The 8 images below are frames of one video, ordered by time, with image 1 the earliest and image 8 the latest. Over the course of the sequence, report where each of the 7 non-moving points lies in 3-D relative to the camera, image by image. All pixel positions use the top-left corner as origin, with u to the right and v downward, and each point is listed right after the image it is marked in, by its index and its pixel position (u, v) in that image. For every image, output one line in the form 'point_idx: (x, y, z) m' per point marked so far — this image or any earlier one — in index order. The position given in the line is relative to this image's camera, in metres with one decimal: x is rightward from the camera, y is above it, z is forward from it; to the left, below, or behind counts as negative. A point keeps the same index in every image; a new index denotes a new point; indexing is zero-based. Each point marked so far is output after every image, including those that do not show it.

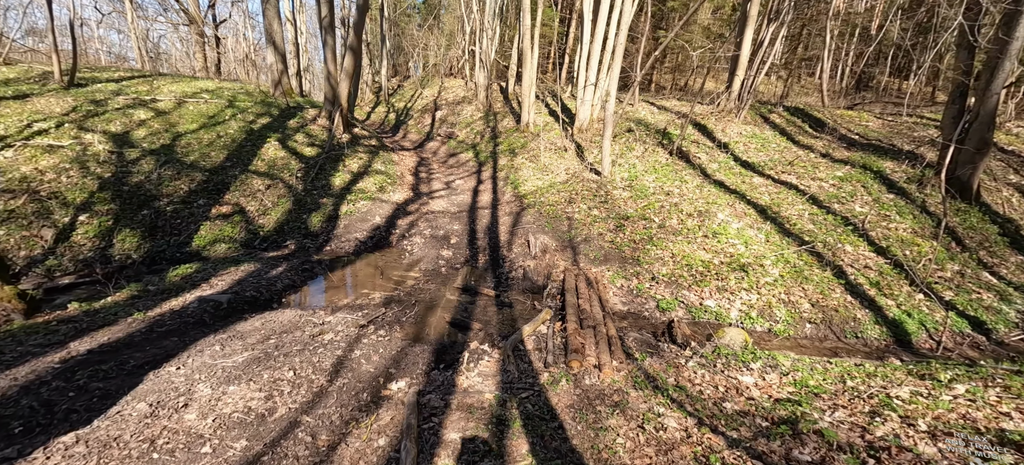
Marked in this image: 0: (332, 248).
0: (-3.4, -0.3, +9.0) m
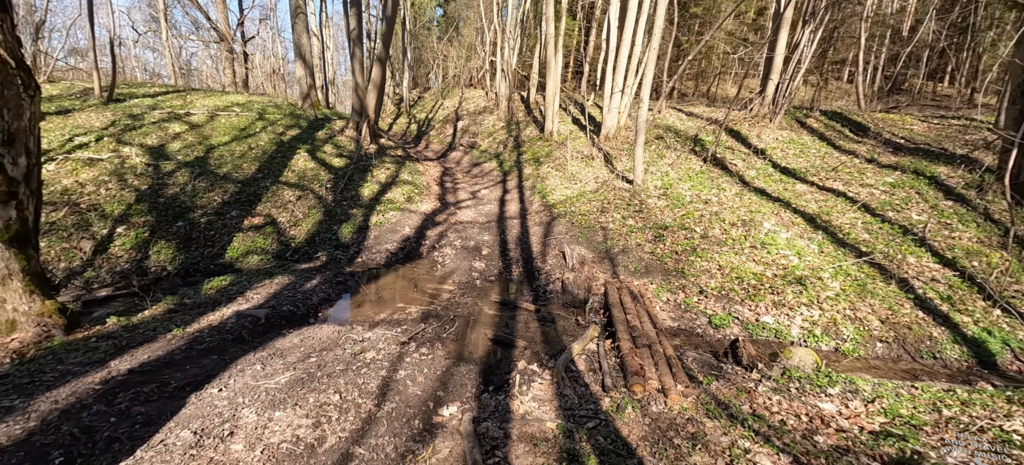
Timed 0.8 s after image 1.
0: (-2.8, -0.5, +9.0) m
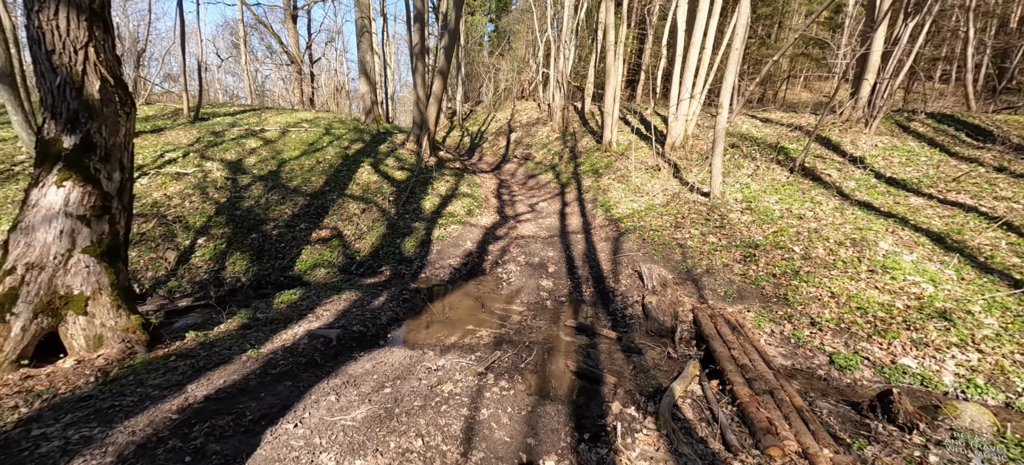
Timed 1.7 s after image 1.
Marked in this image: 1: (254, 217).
0: (-1.6, -0.8, +8.9) m
1: (-5.4, +0.4, +10.0) m
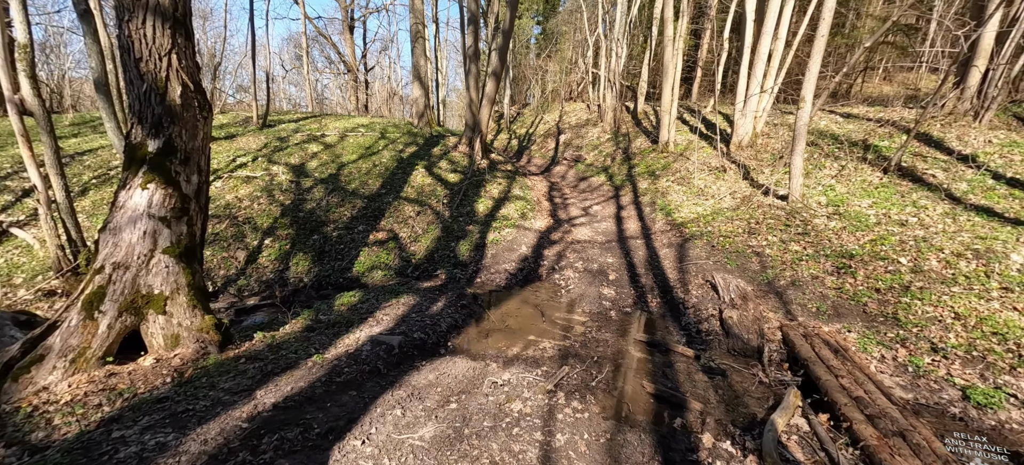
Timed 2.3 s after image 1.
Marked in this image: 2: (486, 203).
0: (-0.6, -0.9, +8.8) m
1: (-4.2, +0.3, +10.3) m
2: (-0.7, +0.7, +12.1) m
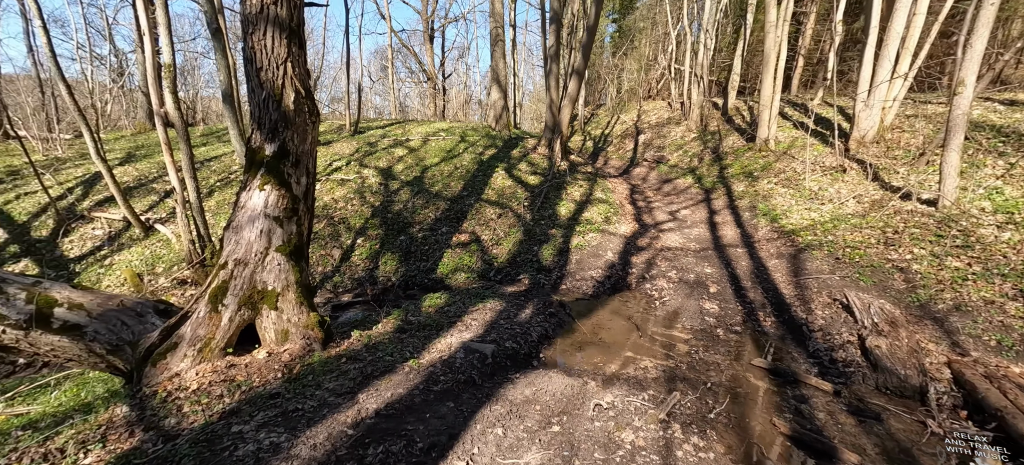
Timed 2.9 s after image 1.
0: (+1.0, -0.9, +8.5) m
1: (-2.4, +0.3, +10.6) m
2: (+1.4, +0.7, +11.7) m
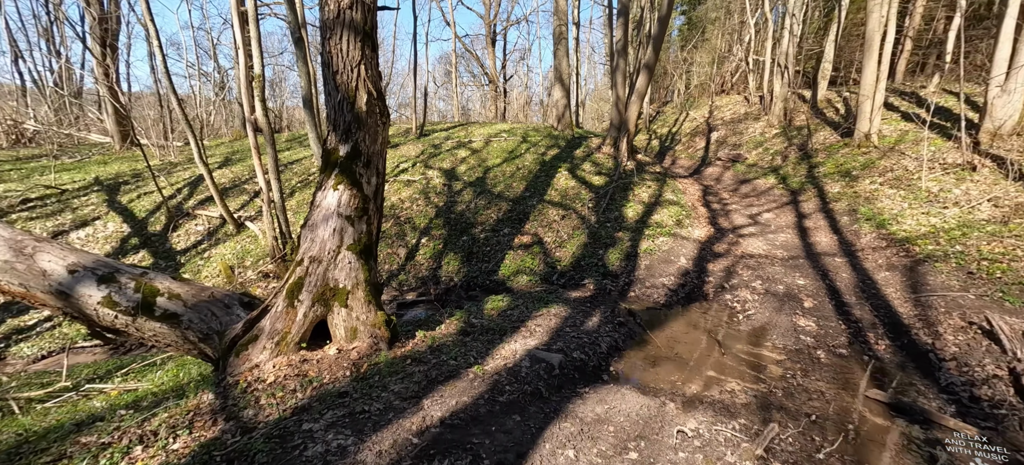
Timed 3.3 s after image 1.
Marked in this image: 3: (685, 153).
0: (+2.1, -1.0, +8.1) m
1: (-1.0, +0.2, +10.5) m
2: (+2.9, +0.6, +11.2) m
3: (+6.8, +3.1, +18.4) m
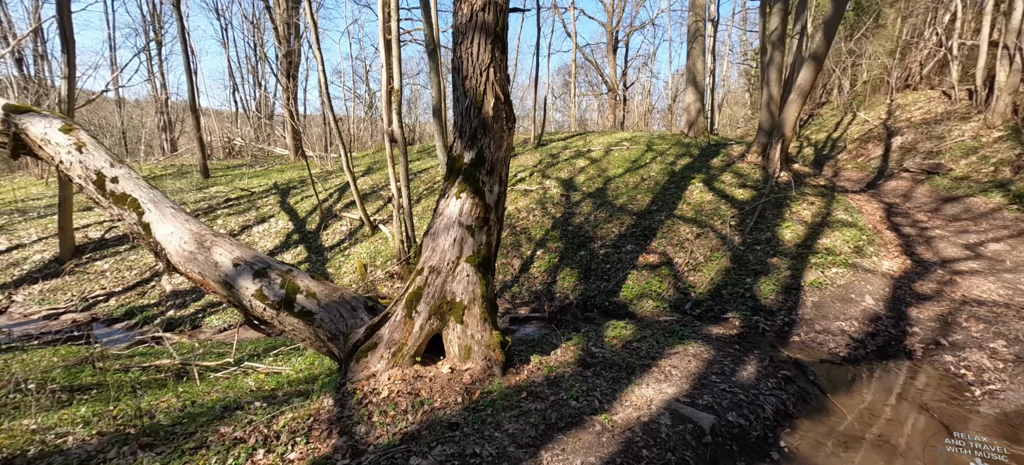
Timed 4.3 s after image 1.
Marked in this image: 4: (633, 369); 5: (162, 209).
0: (+3.9, -1.4, +6.5) m
1: (+1.5, -0.1, +9.6) m
2: (+5.5, +0.1, +9.4) m
3: (+11.1, +2.3, +15.5) m
4: (+1.5, -1.7, +5.8) m
5: (-5.1, +0.3, +6.9) m
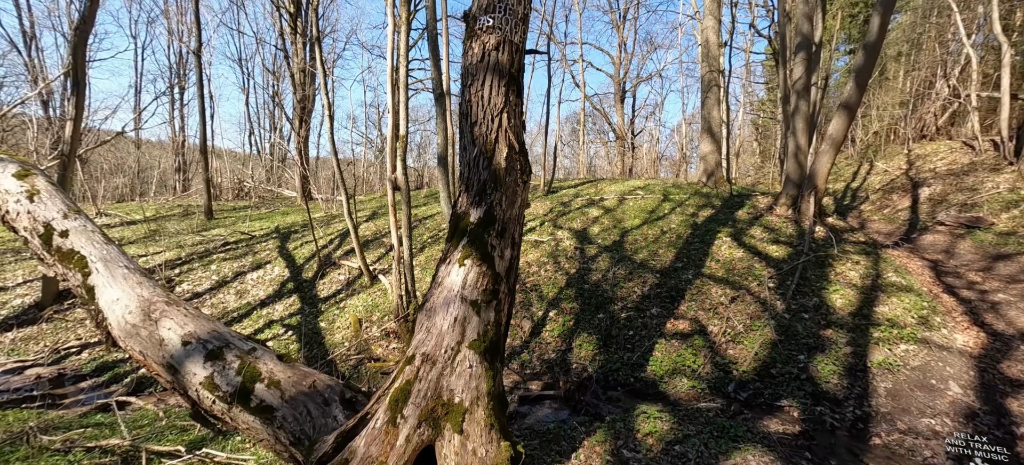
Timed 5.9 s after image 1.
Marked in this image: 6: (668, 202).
0: (+4.0, -2.2, +5.1) m
1: (+1.7, -1.2, +8.4) m
2: (+5.7, -1.1, +8.1) m
3: (+11.4, +0.5, +14.3) m
4: (+1.6, -2.4, +4.4) m
5: (-4.9, -0.4, +5.8) m
6: (+4.7, +0.8, +13.6) m
